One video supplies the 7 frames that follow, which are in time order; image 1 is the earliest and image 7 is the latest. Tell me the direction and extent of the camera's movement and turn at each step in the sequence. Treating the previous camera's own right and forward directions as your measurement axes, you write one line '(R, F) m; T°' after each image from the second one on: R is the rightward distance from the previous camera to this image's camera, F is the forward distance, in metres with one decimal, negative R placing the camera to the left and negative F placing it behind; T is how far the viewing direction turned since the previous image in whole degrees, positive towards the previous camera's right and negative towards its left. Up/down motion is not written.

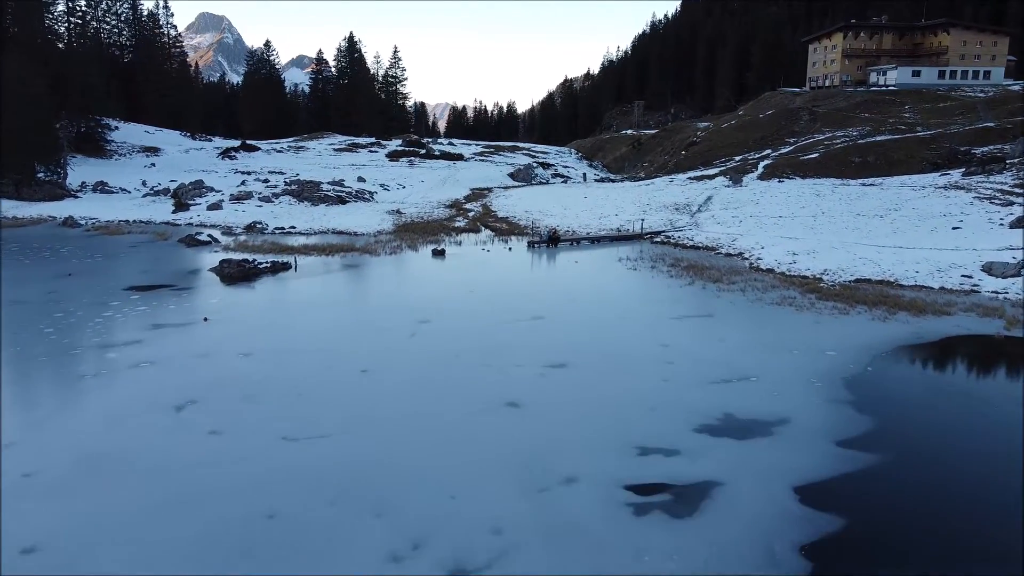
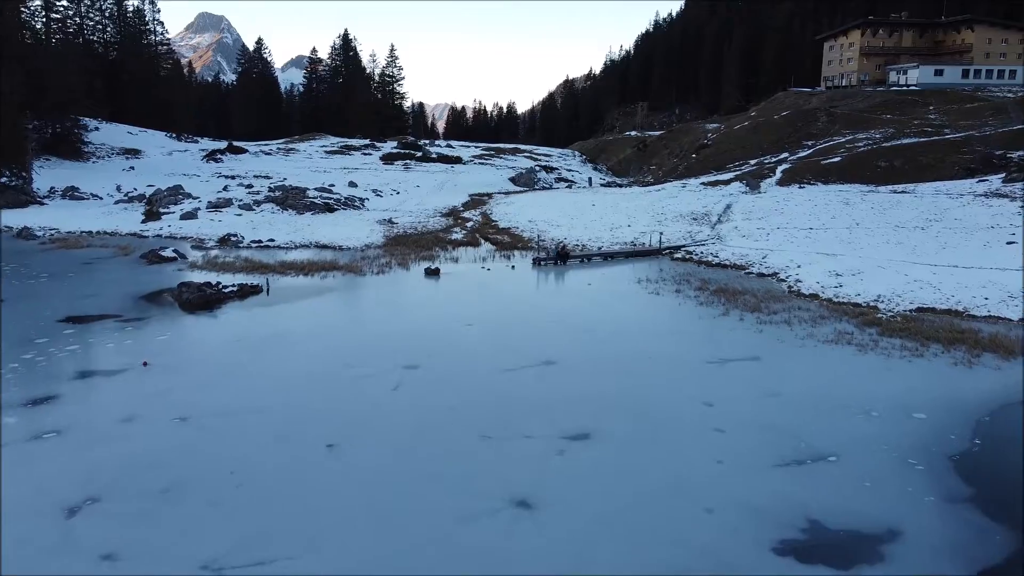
(-0.1, +2.7) m; 0°
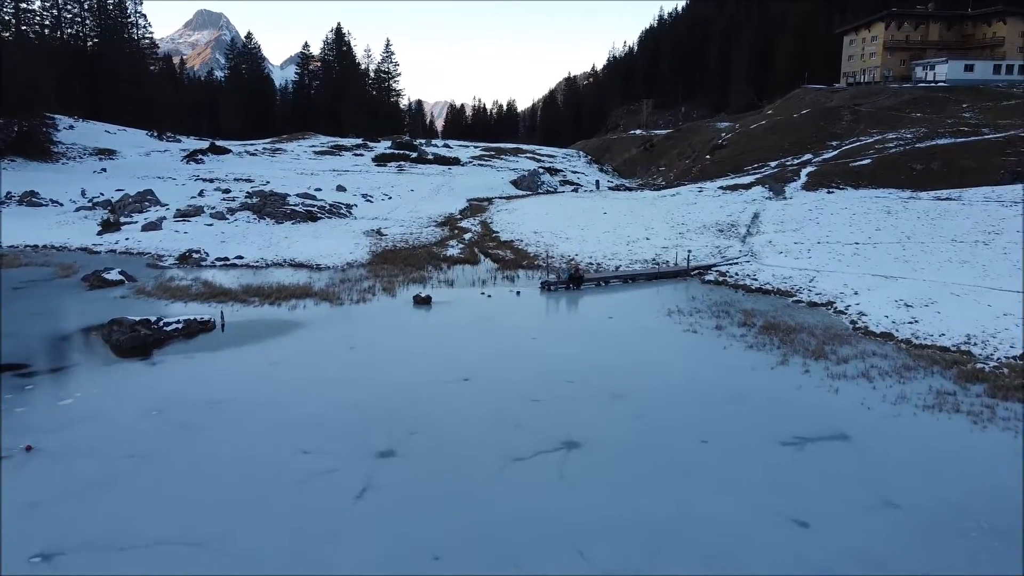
(-0.1, +3.2) m; 0°
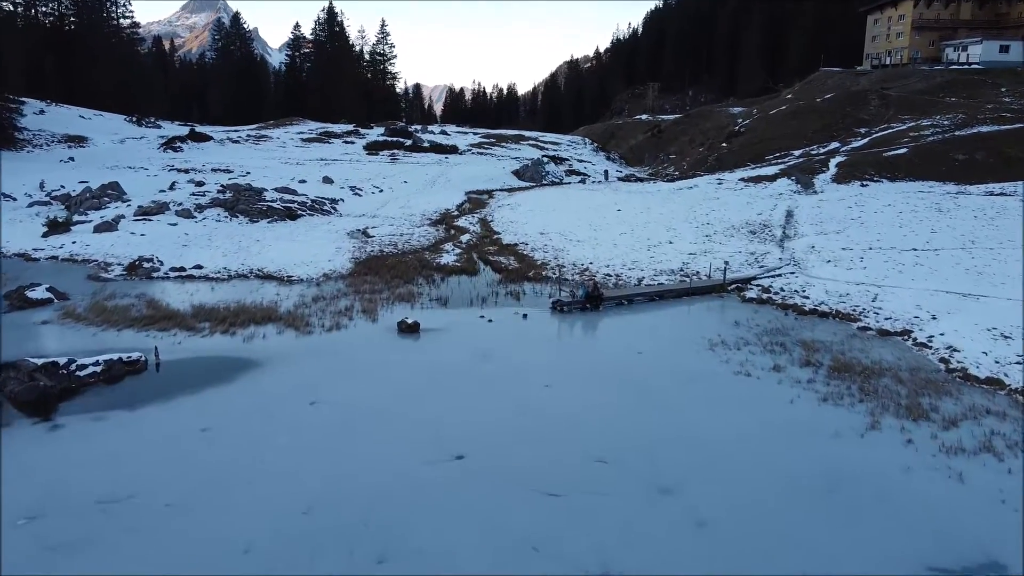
(-0.1, +3.1) m; 0°
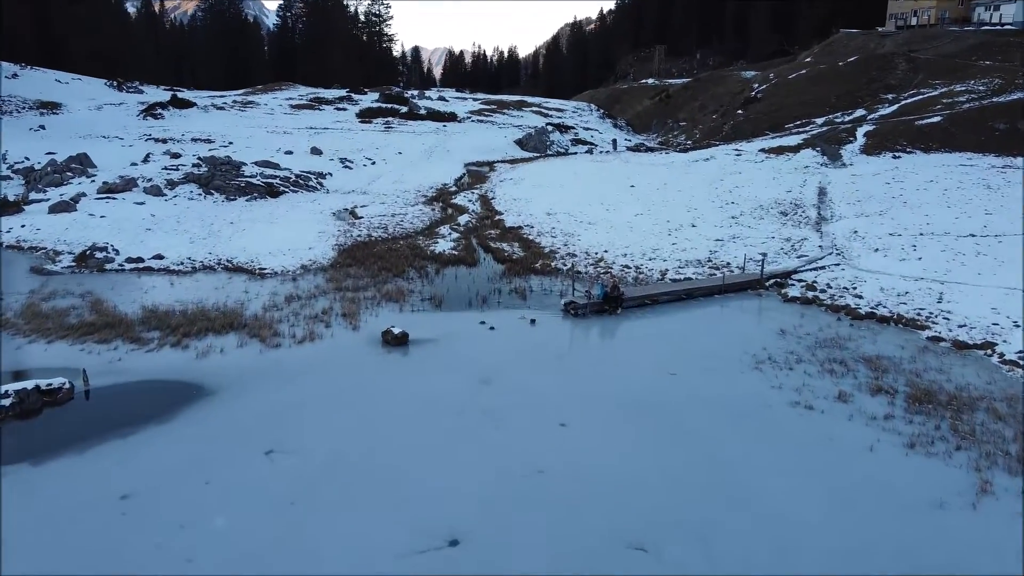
(-0.1, +2.3) m; 0°
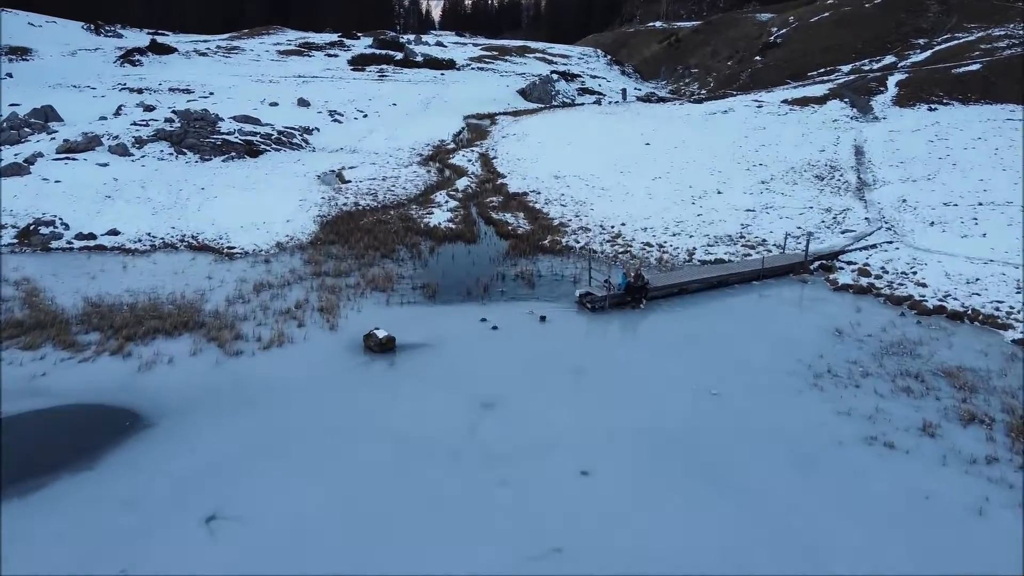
(-0.1, +2.0) m; 0°
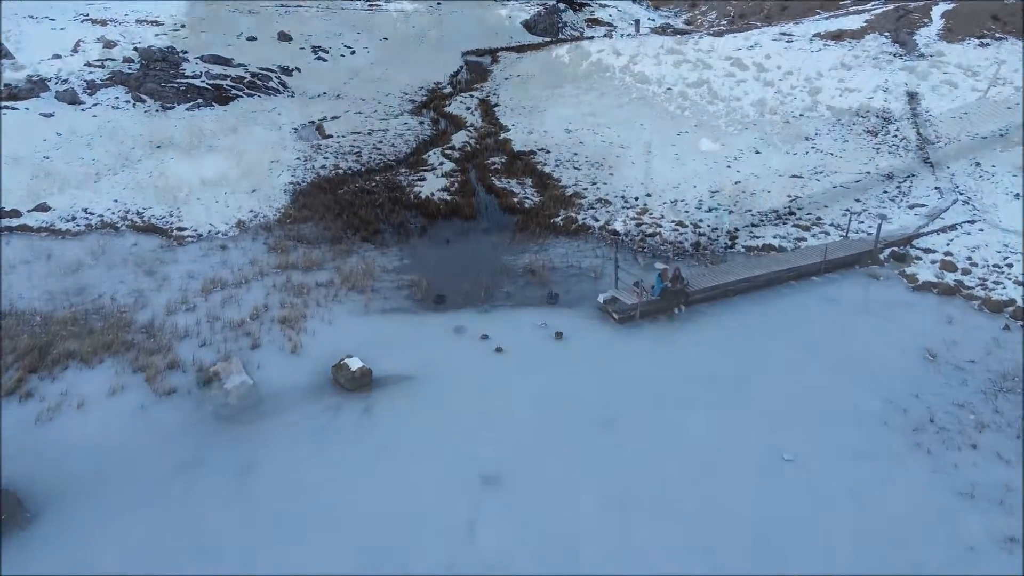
(-0.1, +2.3) m; 0°
